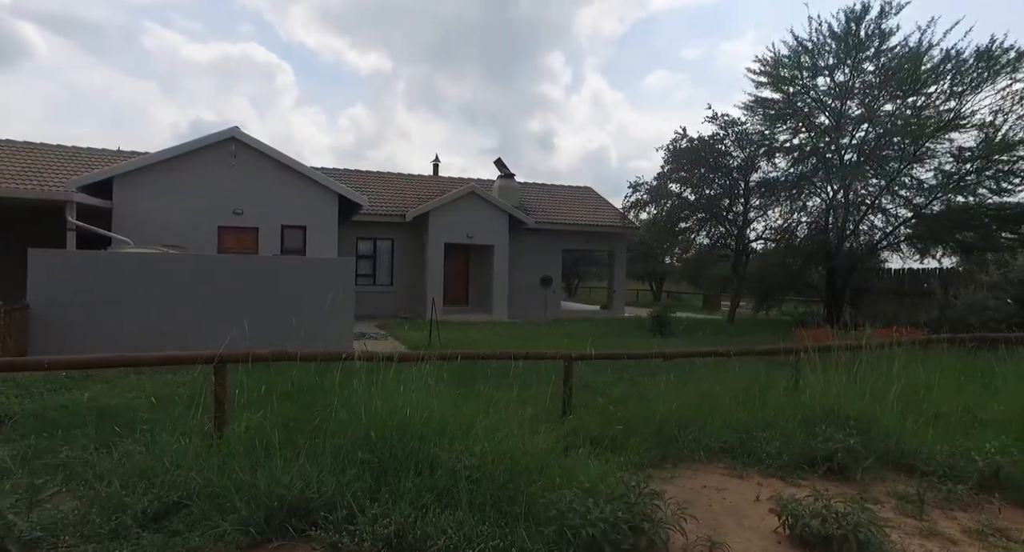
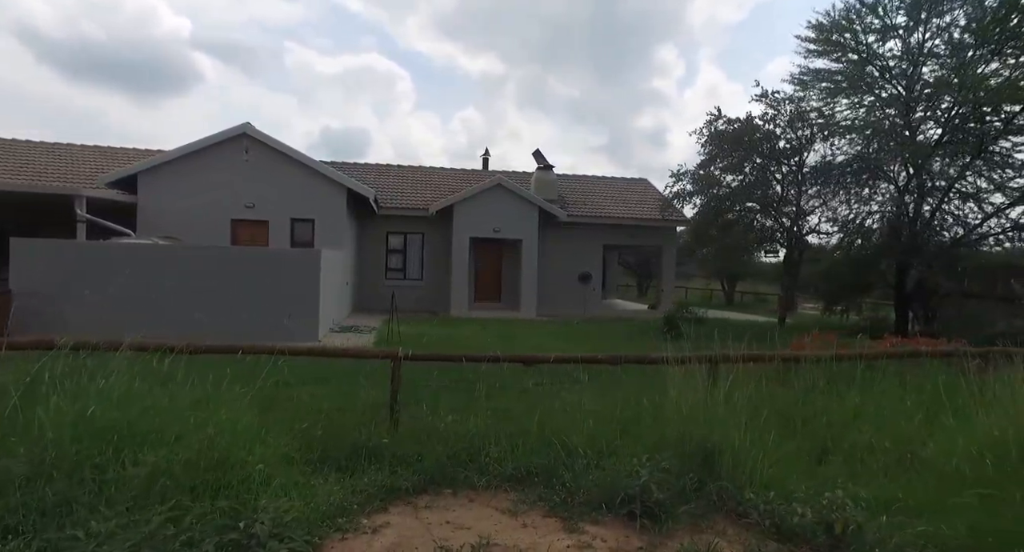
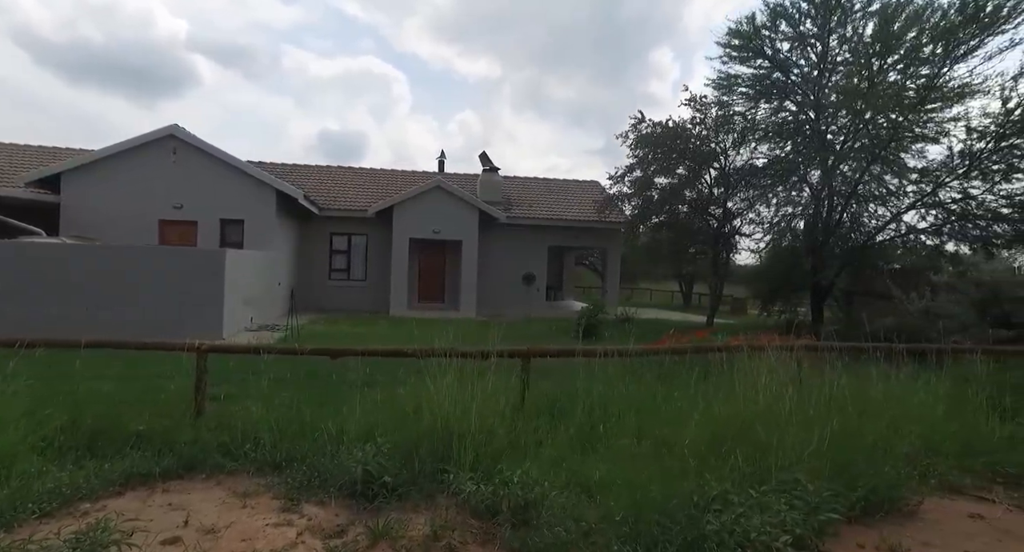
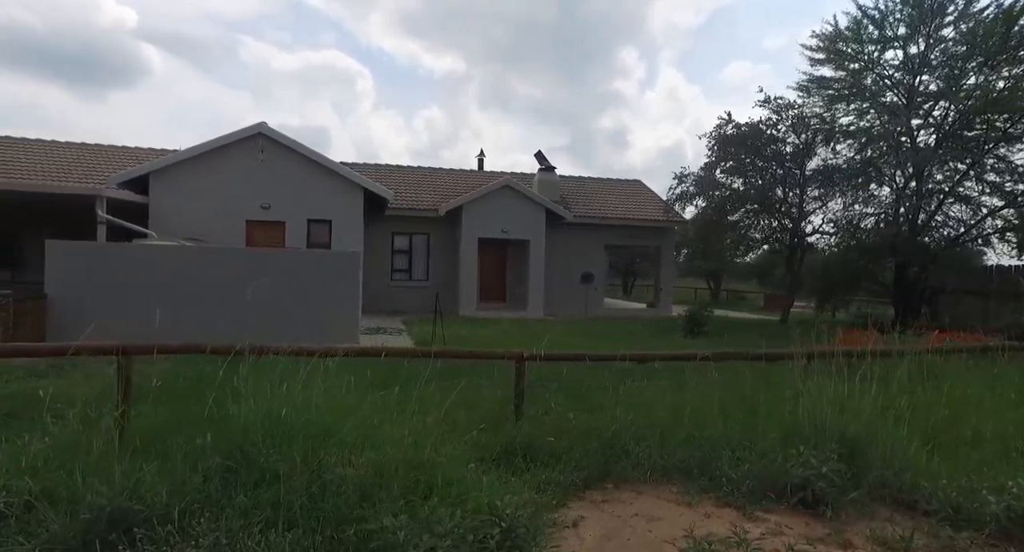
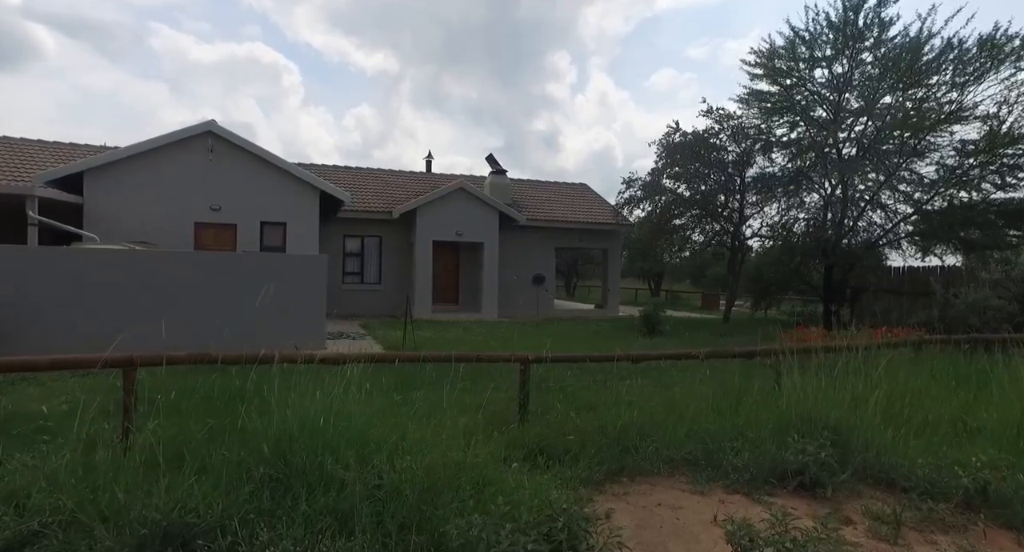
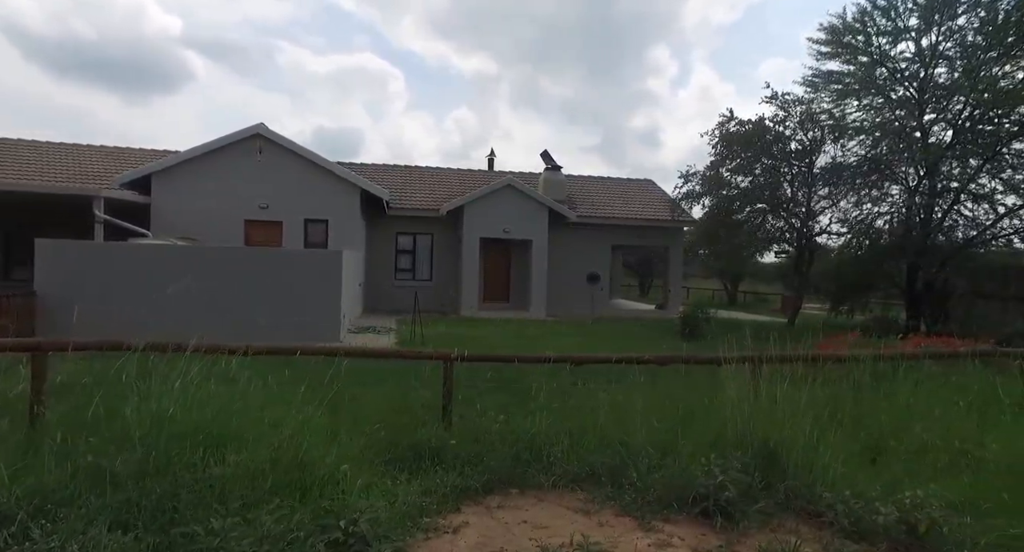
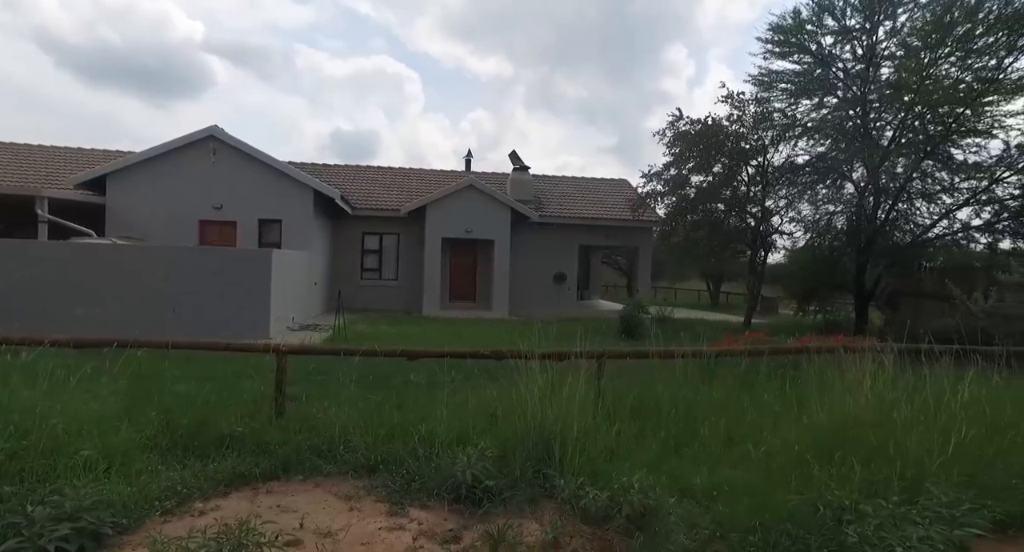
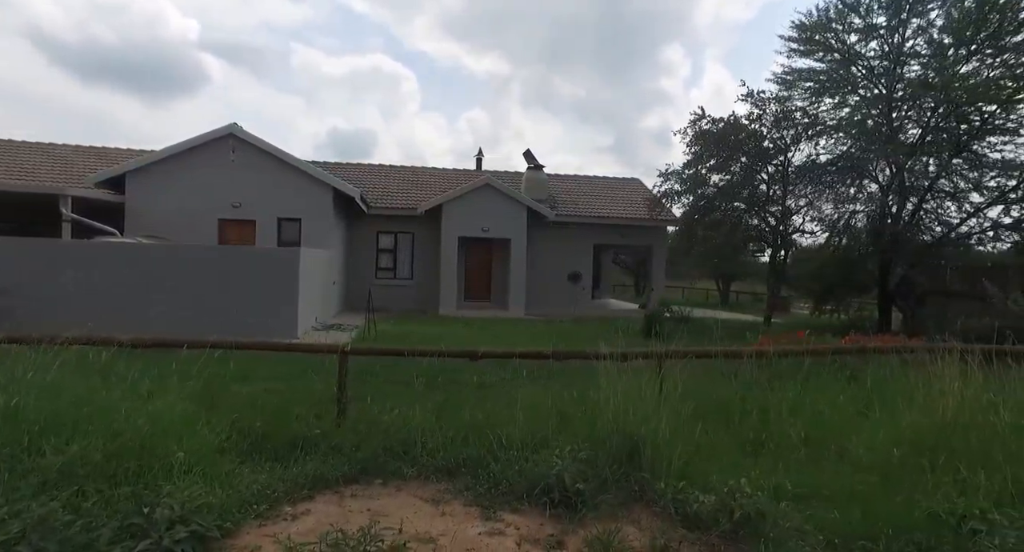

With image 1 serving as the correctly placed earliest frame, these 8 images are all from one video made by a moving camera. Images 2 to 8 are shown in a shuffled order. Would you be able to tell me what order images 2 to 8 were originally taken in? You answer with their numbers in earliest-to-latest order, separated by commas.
5, 4, 6, 2, 8, 7, 3
